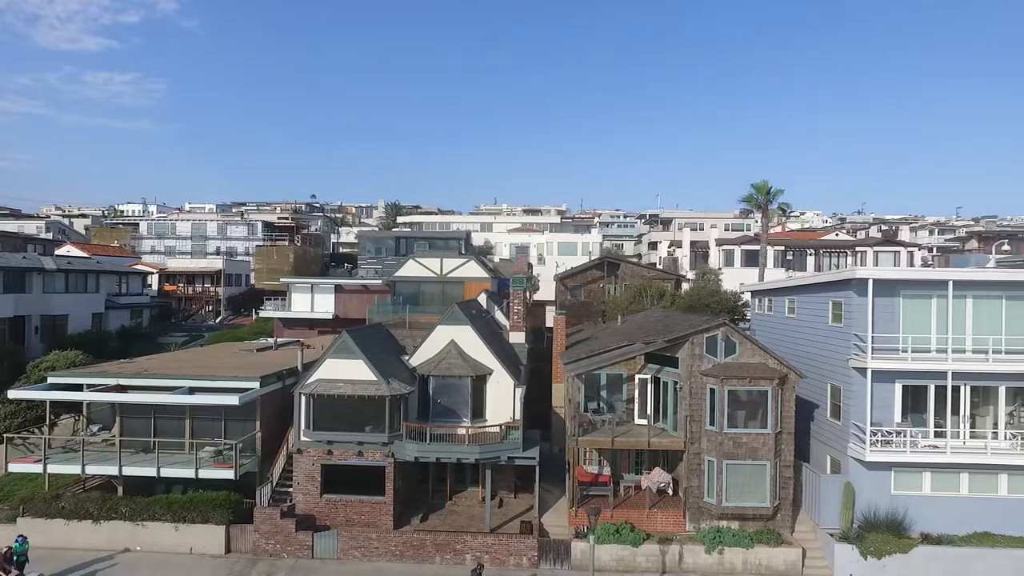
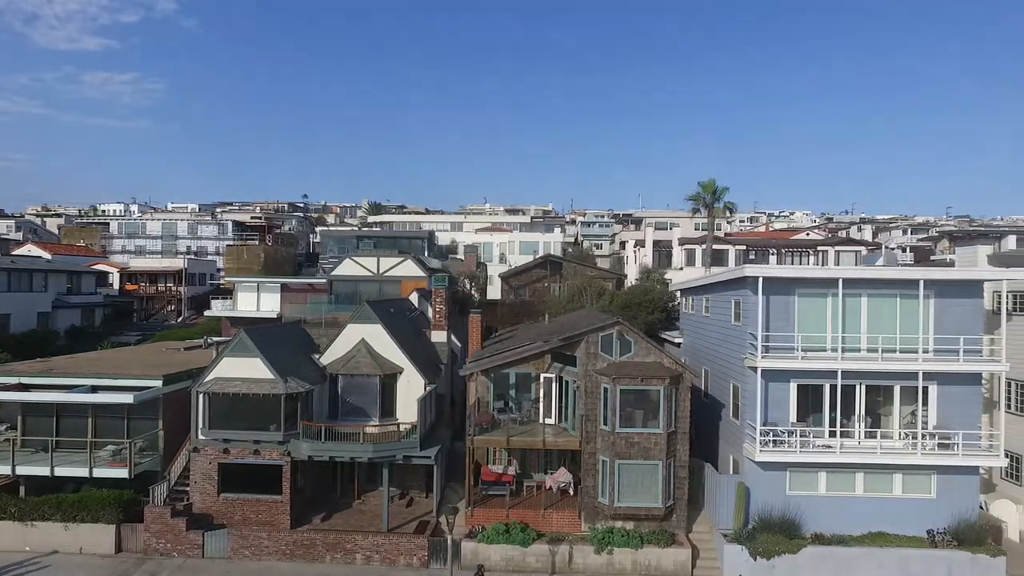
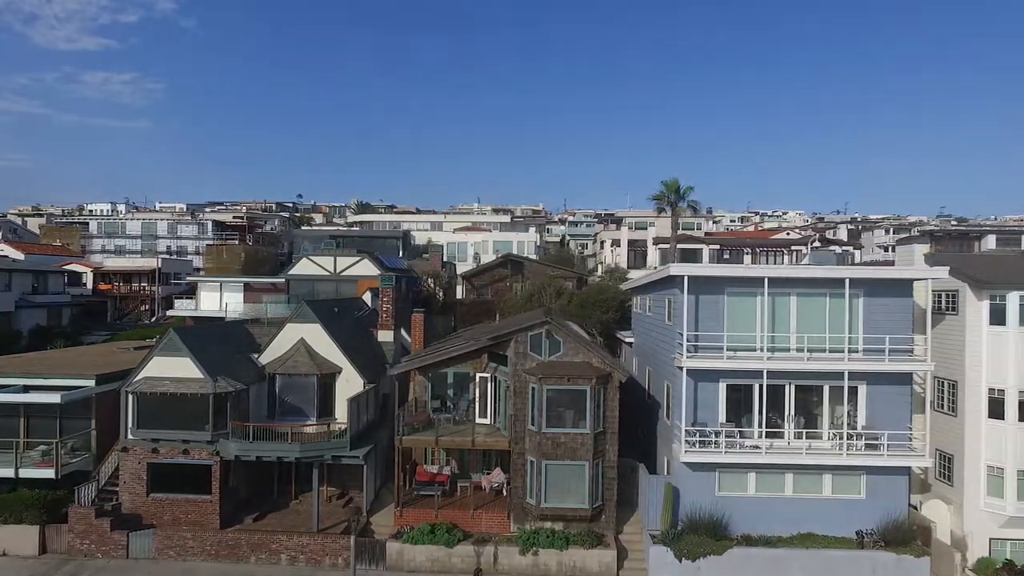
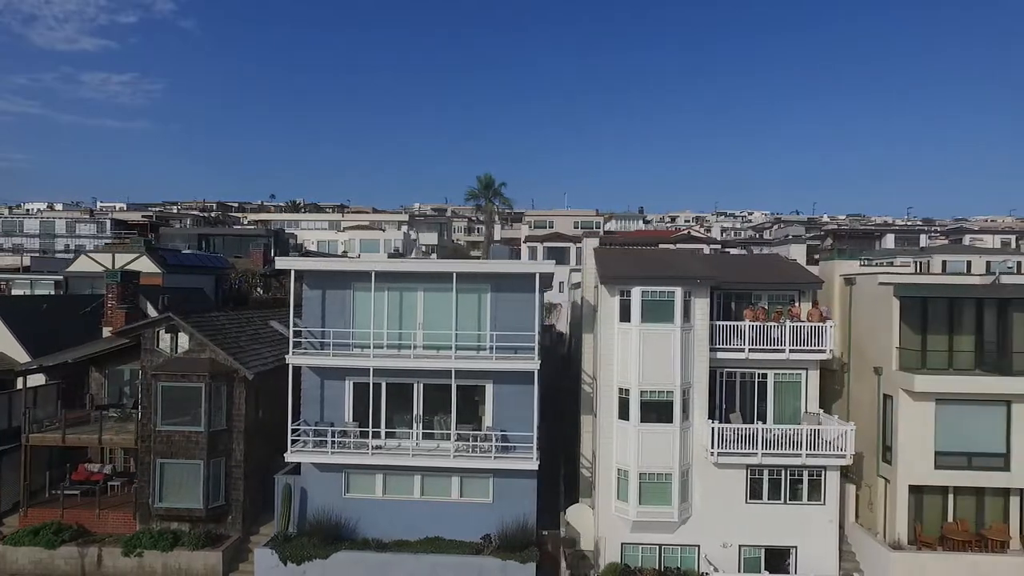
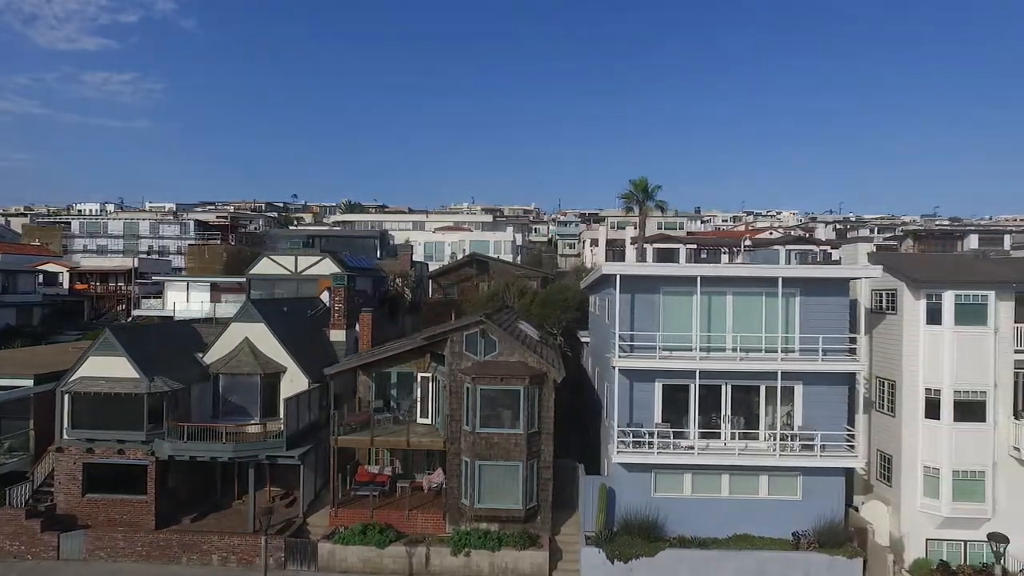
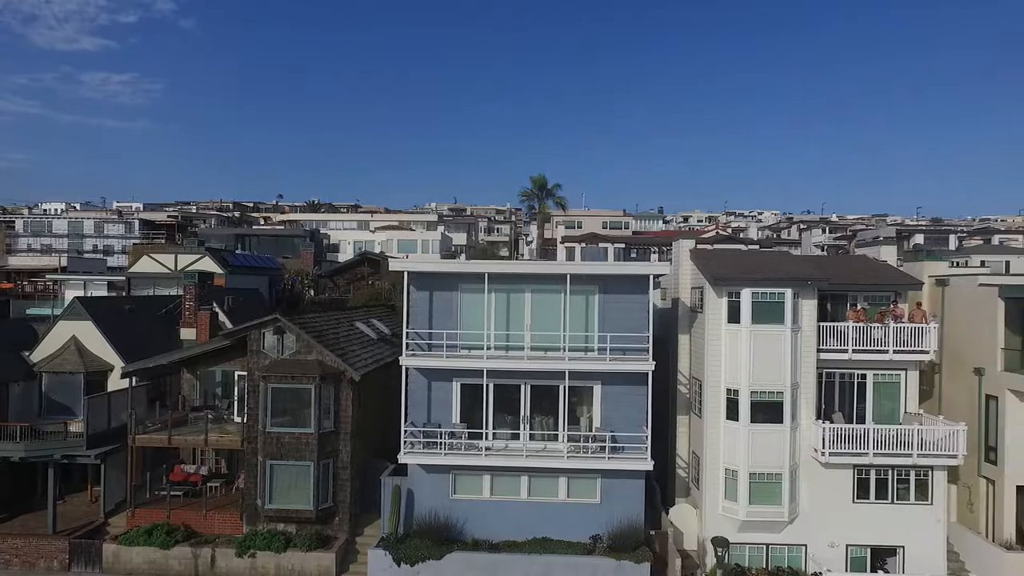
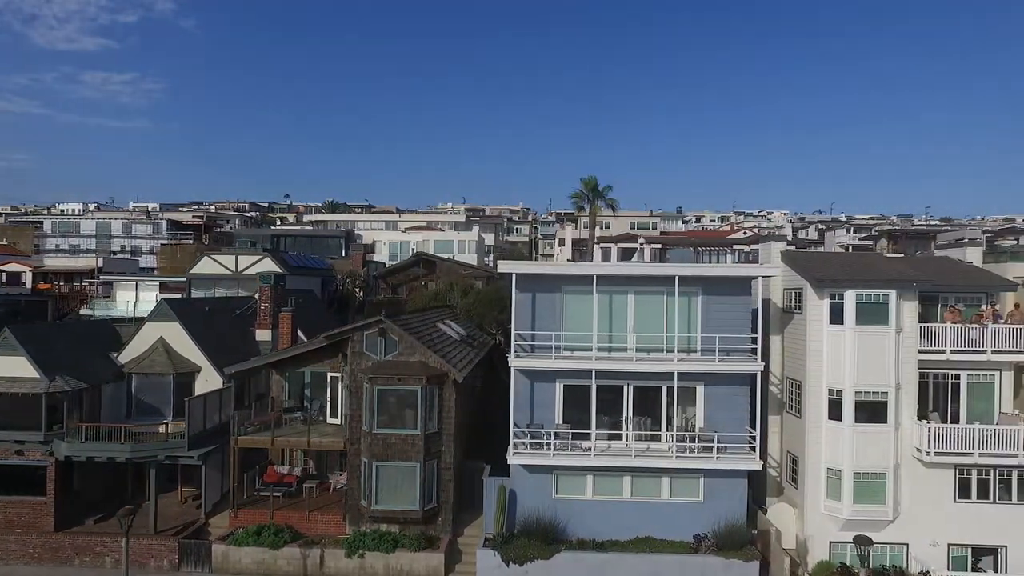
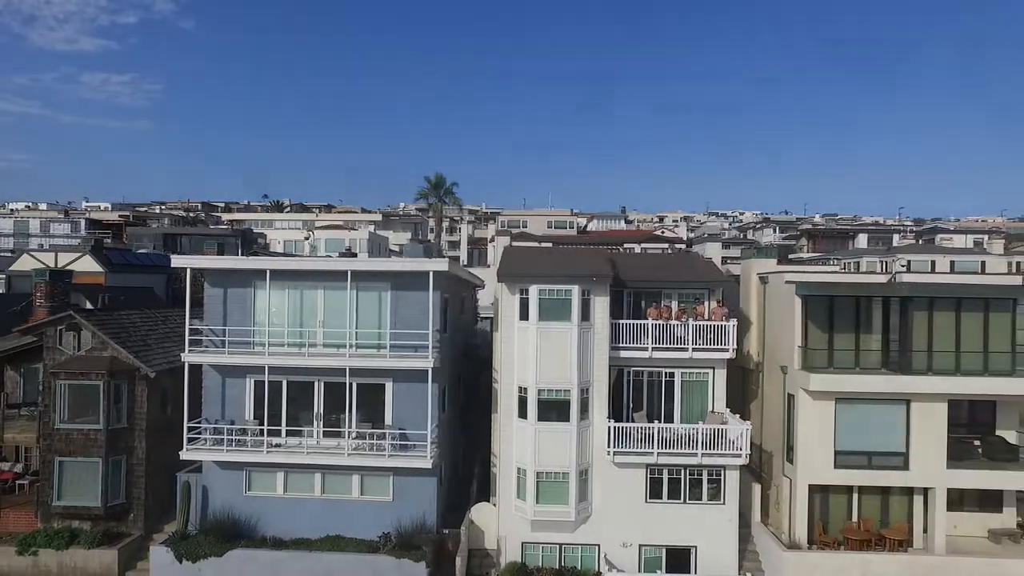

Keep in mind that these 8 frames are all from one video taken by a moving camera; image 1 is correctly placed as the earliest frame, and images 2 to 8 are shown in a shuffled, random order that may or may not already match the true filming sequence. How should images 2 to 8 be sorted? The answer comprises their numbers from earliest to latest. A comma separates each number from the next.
2, 3, 5, 7, 6, 4, 8
